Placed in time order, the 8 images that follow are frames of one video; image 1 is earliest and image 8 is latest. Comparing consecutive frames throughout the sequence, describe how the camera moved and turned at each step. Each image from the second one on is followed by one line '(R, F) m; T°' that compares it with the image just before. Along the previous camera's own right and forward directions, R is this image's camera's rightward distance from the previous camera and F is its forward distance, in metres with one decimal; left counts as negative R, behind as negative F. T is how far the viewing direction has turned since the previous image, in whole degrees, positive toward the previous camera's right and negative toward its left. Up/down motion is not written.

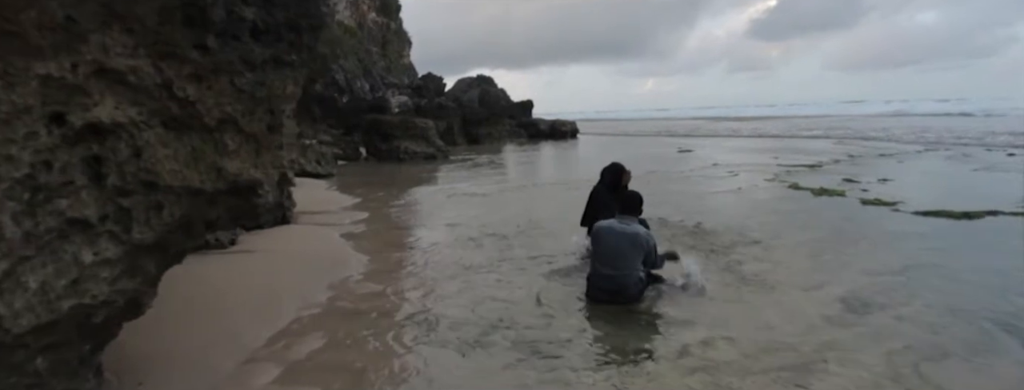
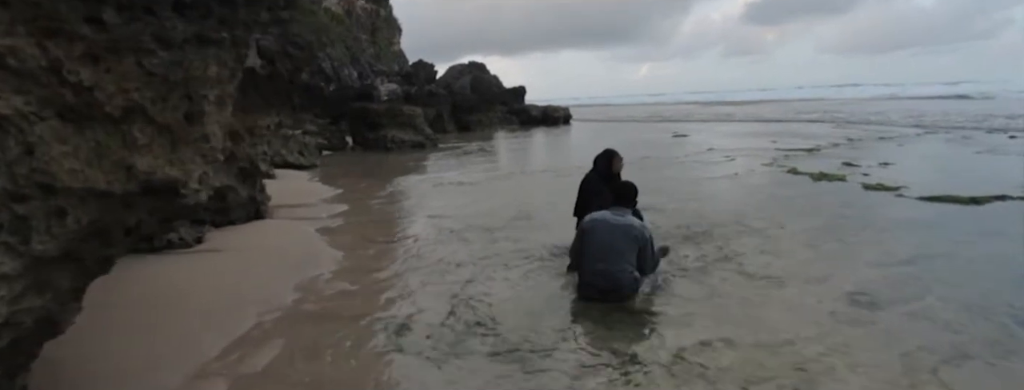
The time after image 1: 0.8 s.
(+0.2, +0.5) m; +1°
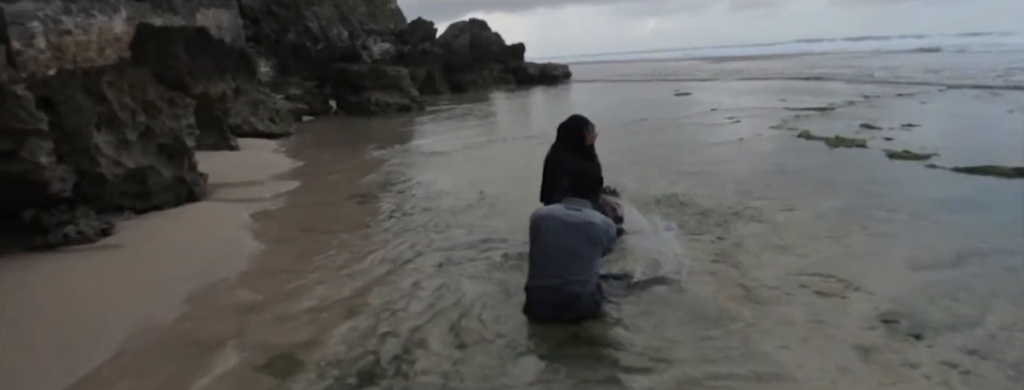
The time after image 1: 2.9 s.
(+0.6, +1.3) m; 0°
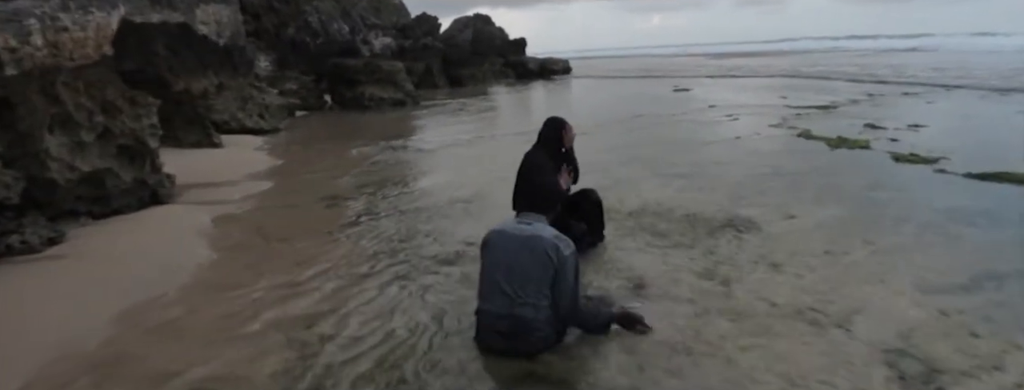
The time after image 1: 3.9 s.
(+0.4, +0.5) m; -1°
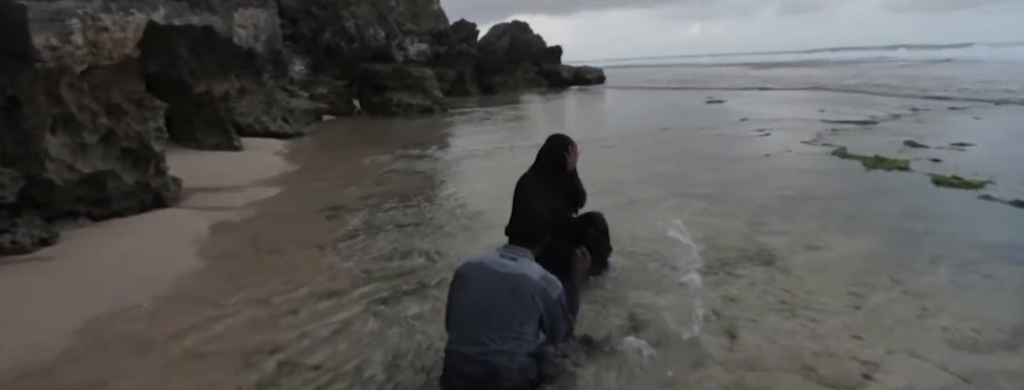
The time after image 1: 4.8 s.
(+0.4, +0.4) m; -3°
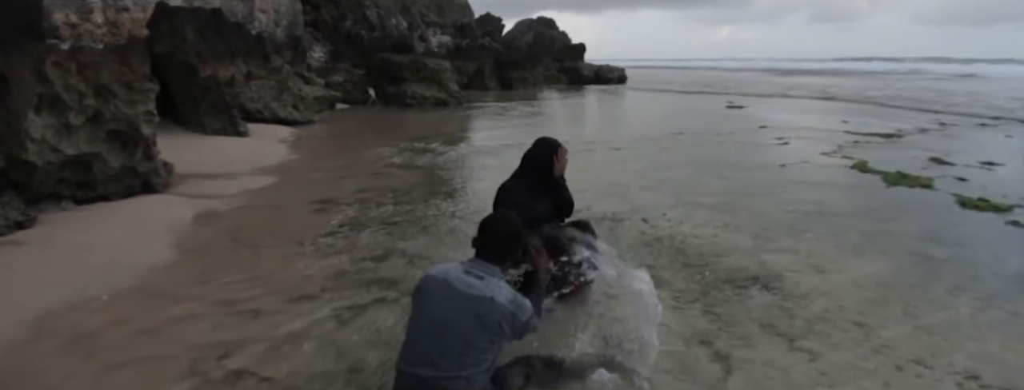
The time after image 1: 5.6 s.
(+0.3, +0.3) m; -2°
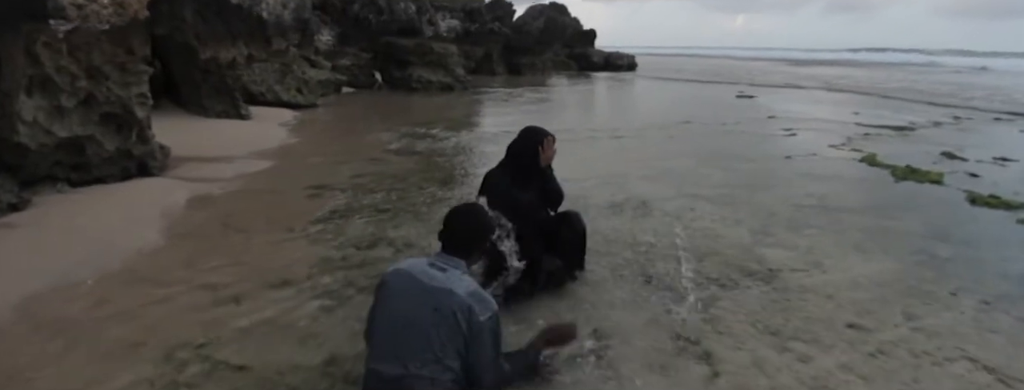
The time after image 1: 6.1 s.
(+0.2, +0.1) m; -1°
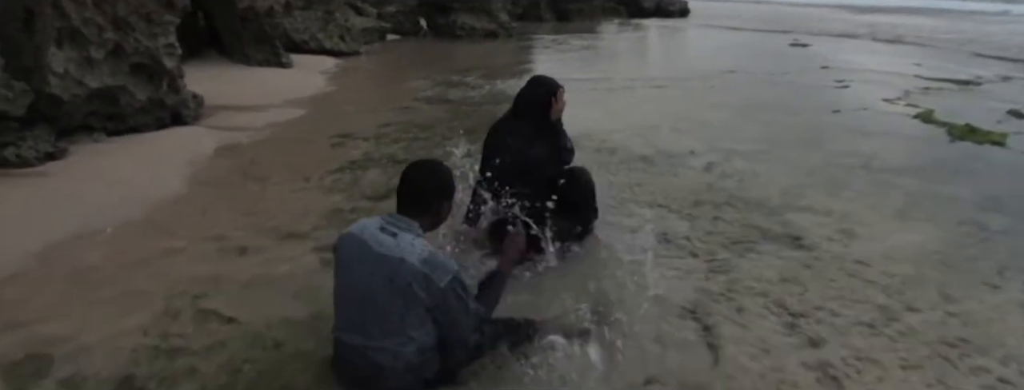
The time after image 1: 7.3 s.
(+0.4, +0.2) m; -5°
